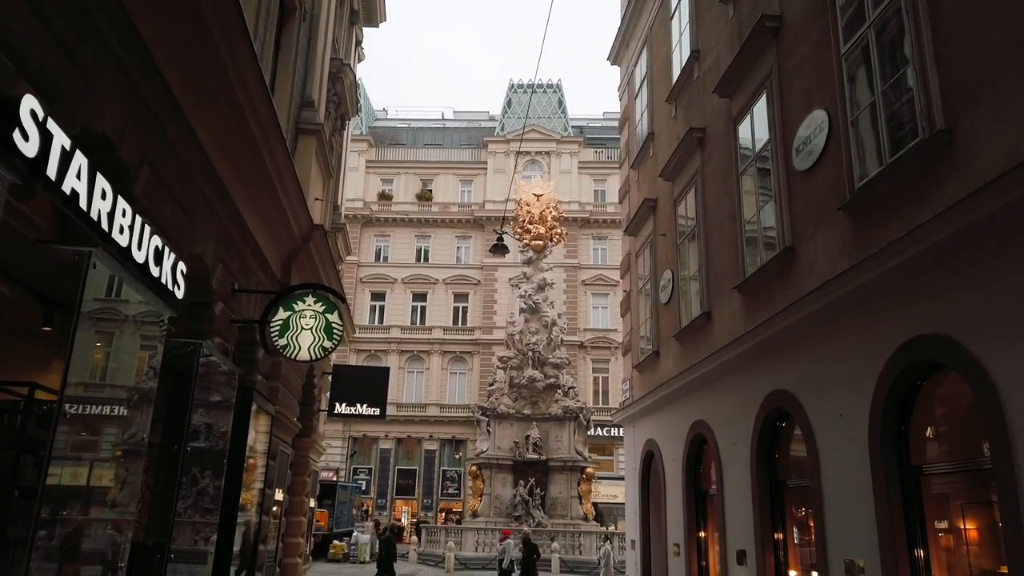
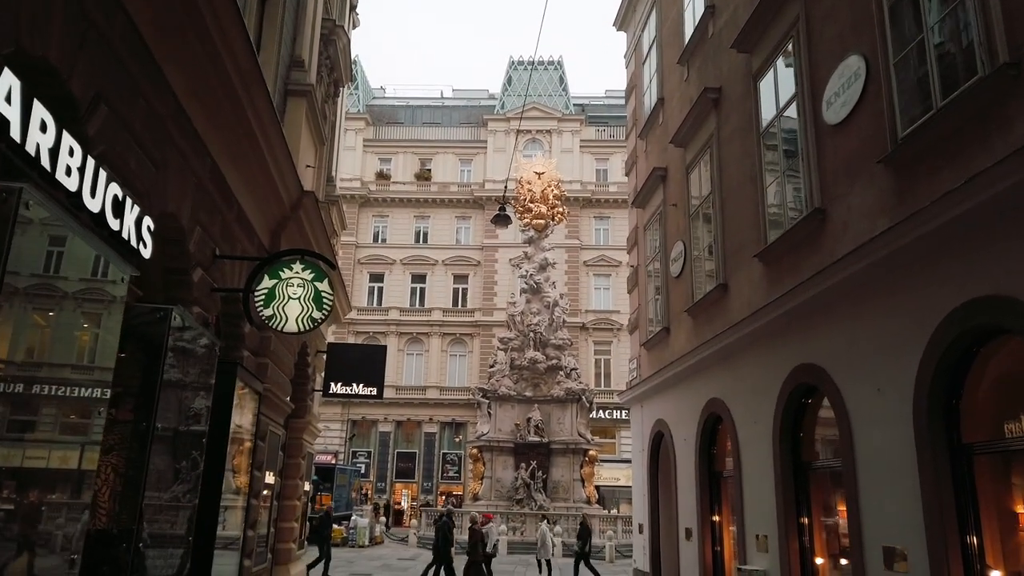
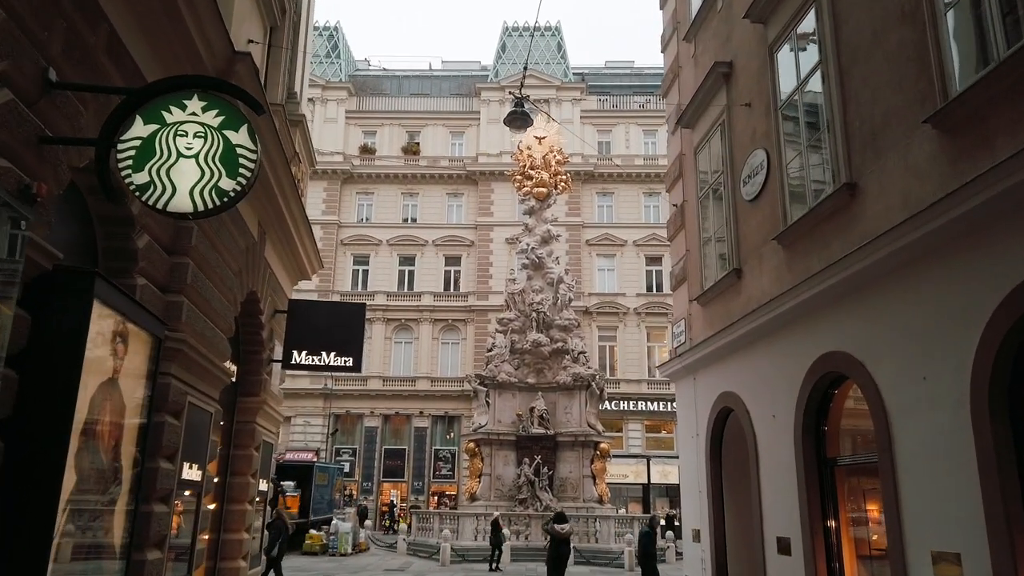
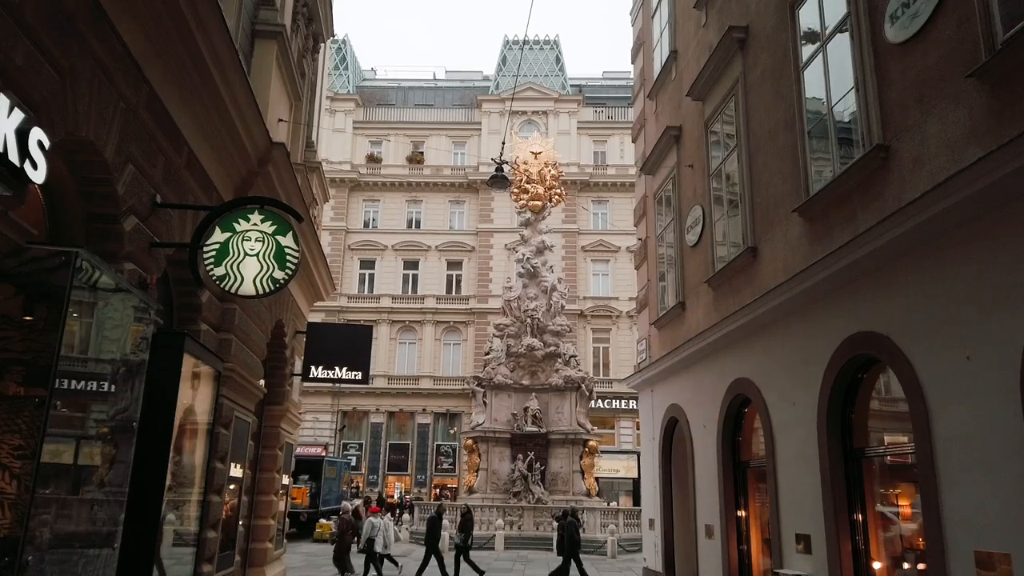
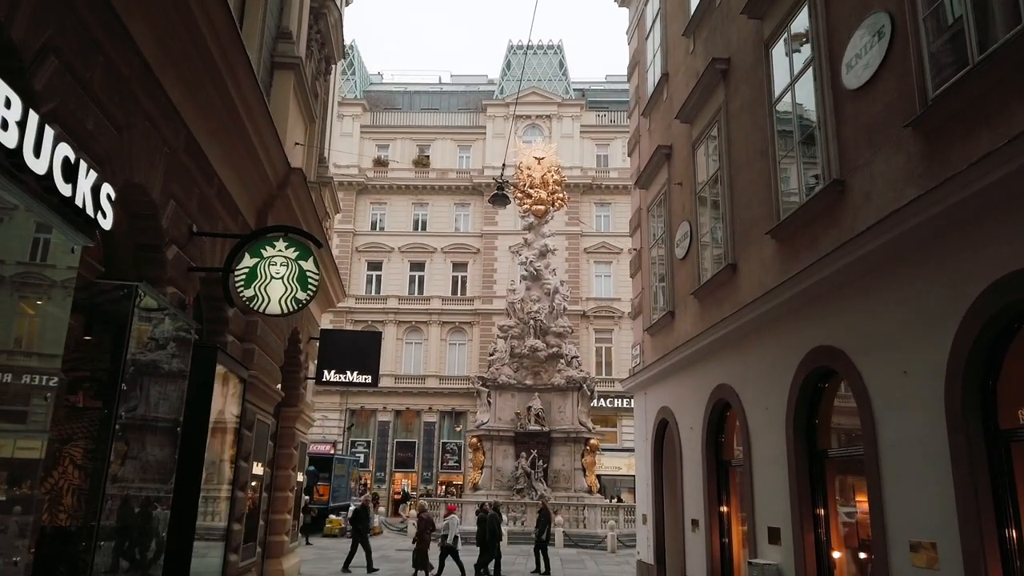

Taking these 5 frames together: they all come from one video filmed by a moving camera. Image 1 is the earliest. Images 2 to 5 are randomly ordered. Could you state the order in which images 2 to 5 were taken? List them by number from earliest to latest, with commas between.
2, 5, 4, 3
